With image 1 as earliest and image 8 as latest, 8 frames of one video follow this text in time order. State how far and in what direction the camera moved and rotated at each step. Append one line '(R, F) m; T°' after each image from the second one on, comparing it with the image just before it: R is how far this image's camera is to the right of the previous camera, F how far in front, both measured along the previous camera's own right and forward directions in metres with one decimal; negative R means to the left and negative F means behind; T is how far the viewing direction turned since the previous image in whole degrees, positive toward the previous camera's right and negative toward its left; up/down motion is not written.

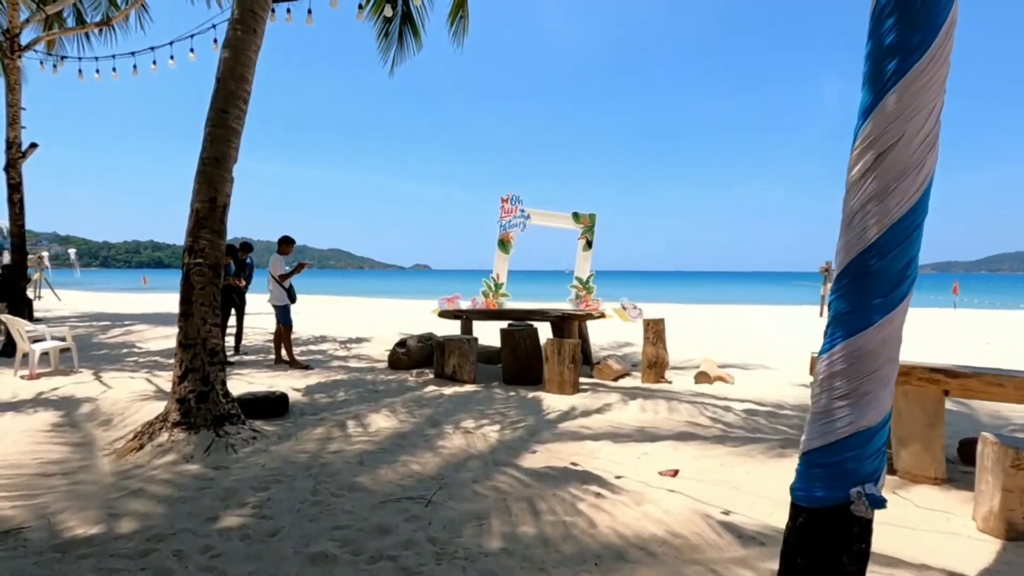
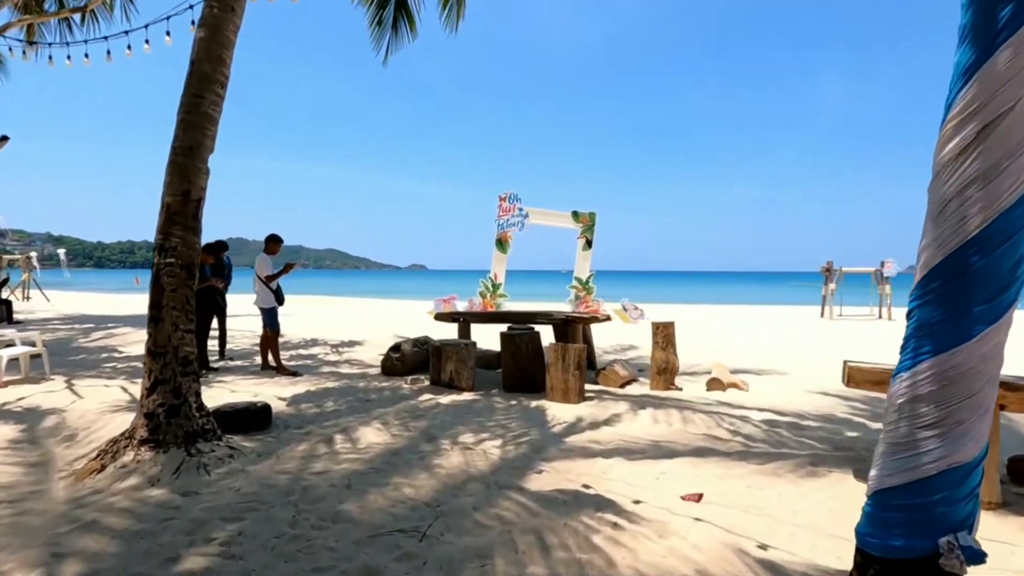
(-0.1, +0.4) m; 0°
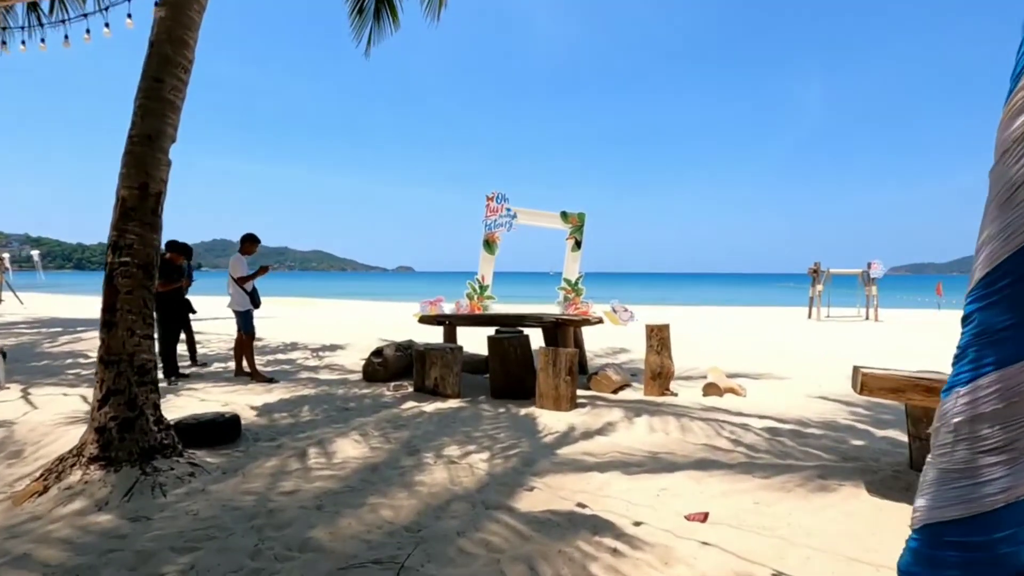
(0.0, +0.3) m; +1°
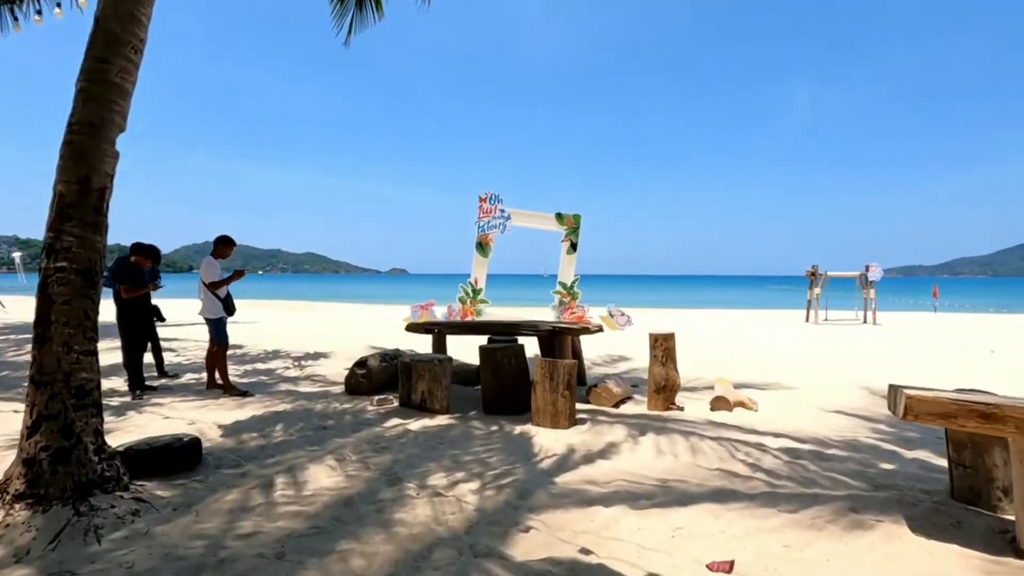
(0.0, +0.5) m; +1°
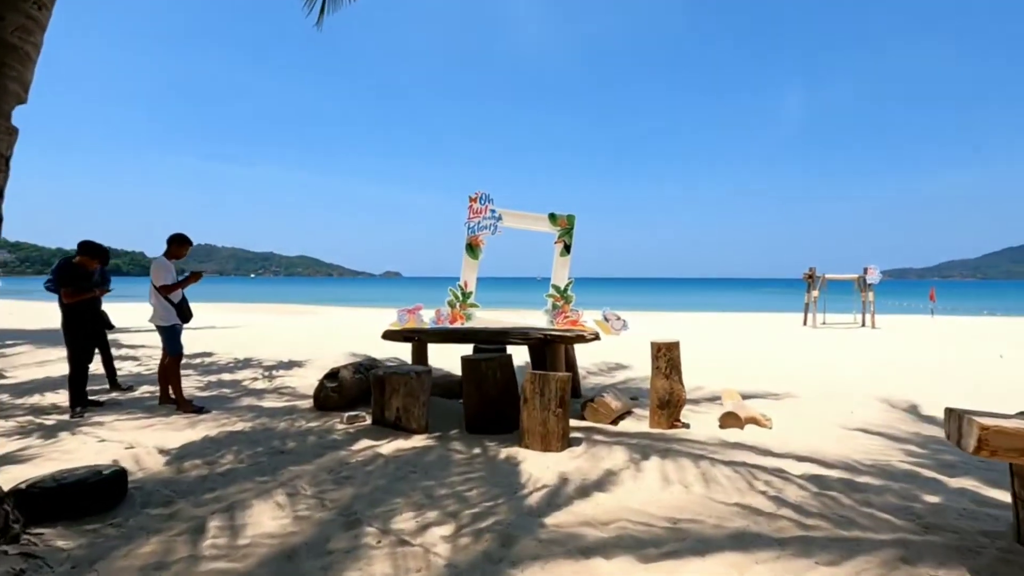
(+0.1, +0.6) m; +1°
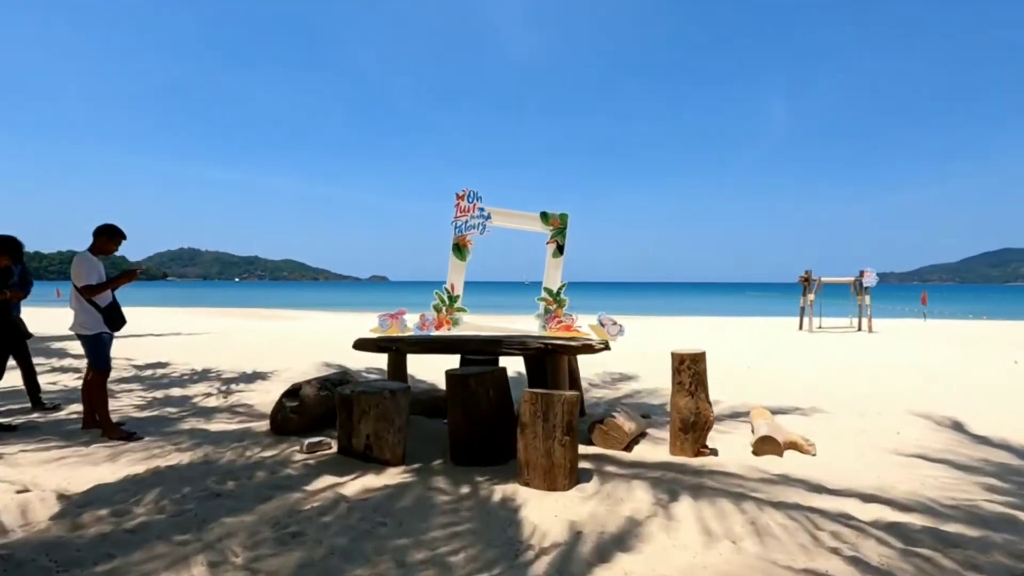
(-0.1, +0.9) m; +1°
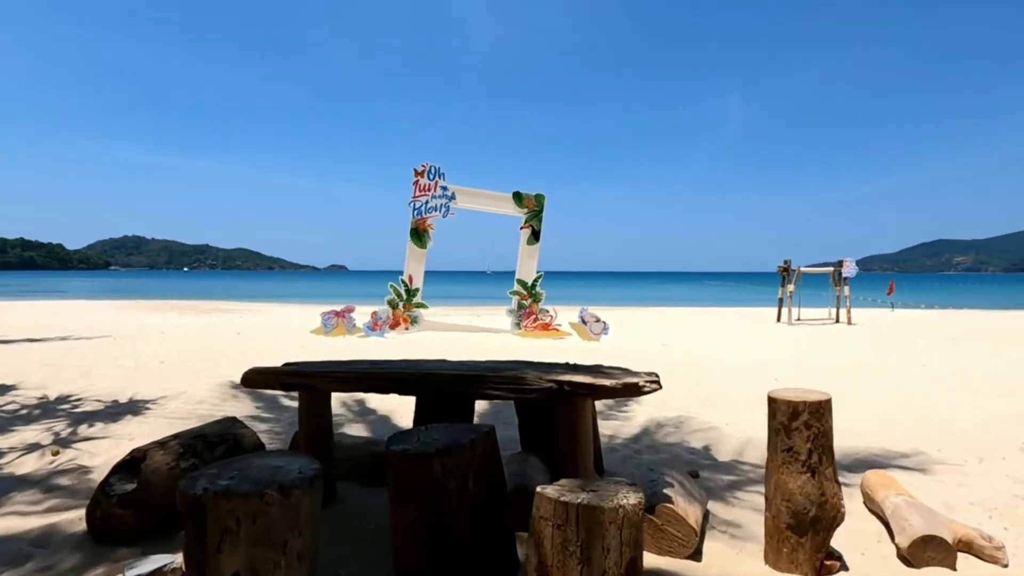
(-0.2, +2.0) m; +4°
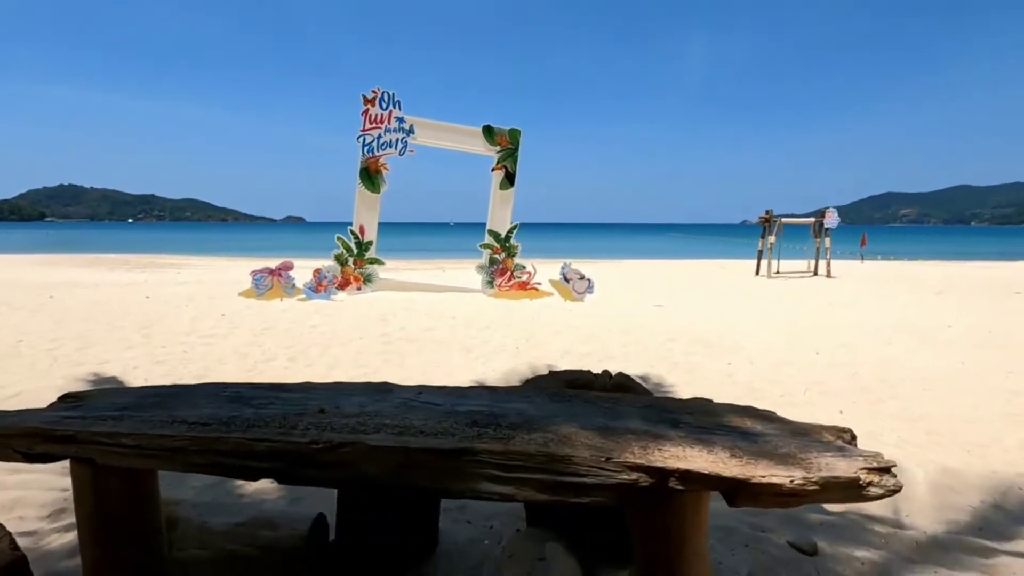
(-0.2, +1.8) m; +4°
